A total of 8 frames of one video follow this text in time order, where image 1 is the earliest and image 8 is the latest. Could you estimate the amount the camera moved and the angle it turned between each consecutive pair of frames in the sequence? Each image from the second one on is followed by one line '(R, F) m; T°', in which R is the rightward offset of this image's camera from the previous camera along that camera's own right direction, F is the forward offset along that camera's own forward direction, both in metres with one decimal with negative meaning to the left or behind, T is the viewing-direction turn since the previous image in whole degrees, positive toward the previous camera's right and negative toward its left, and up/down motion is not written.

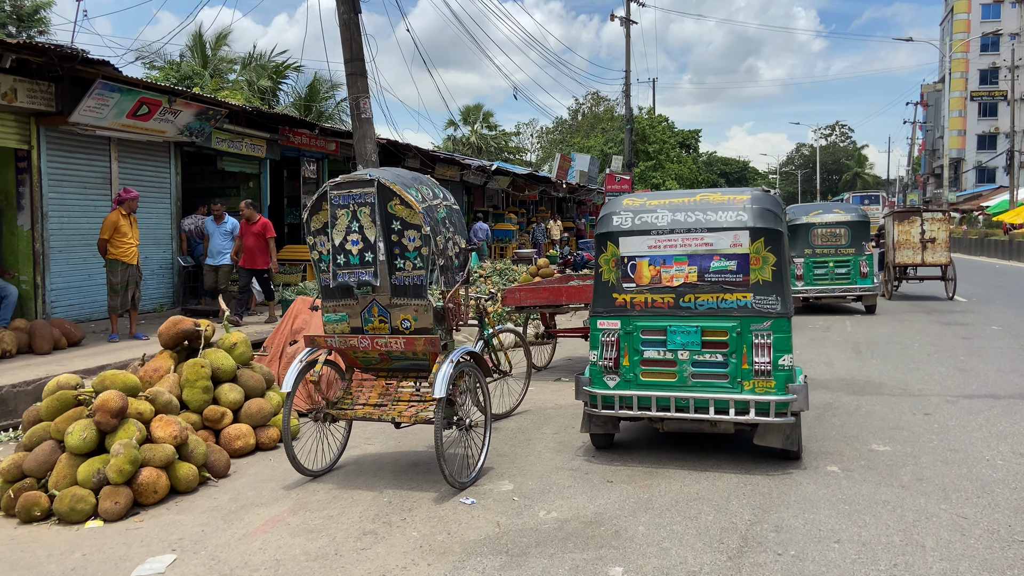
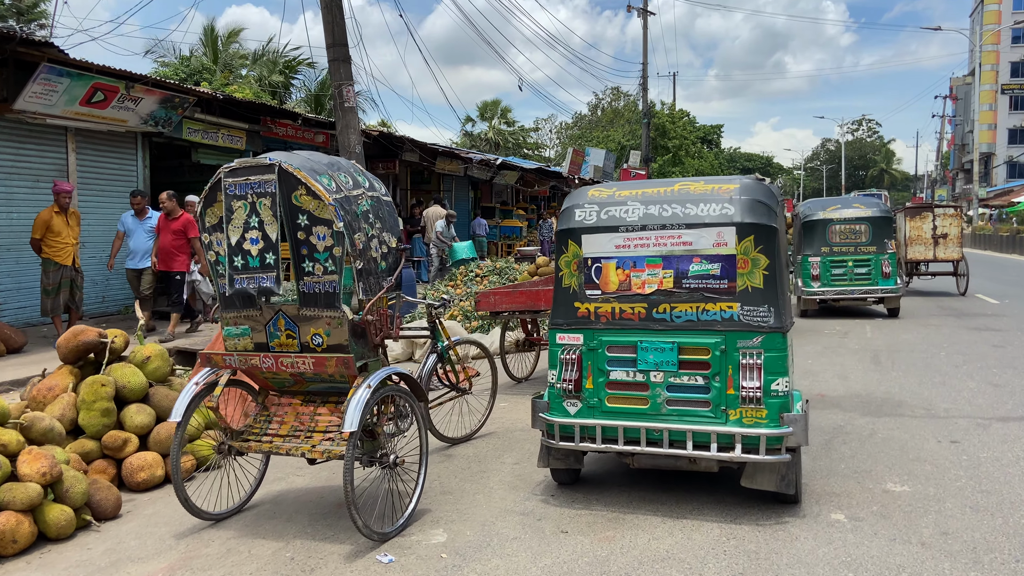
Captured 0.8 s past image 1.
(+0.4, +0.8) m; -2°
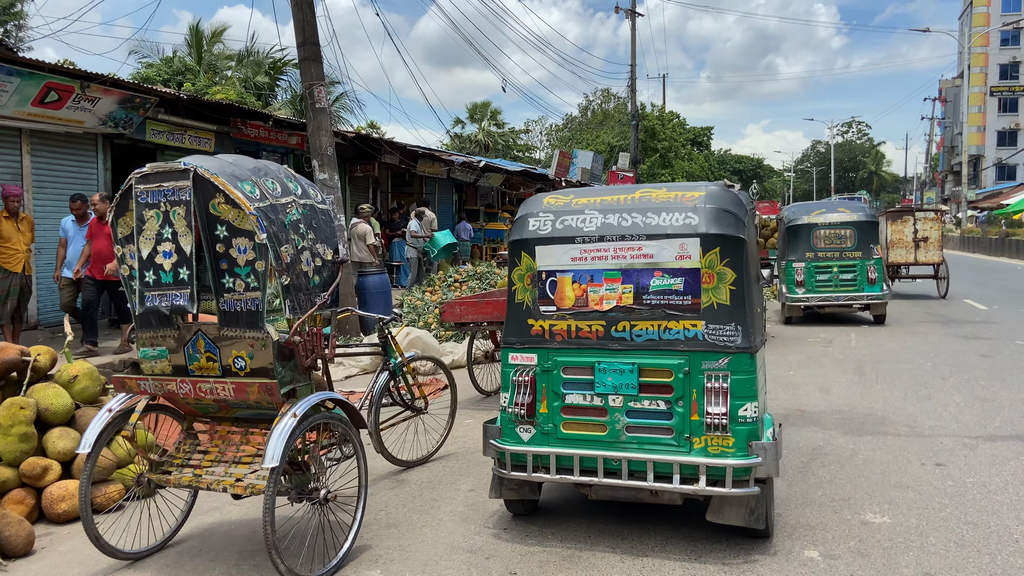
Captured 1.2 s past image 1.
(+0.2, +0.3) m; +1°
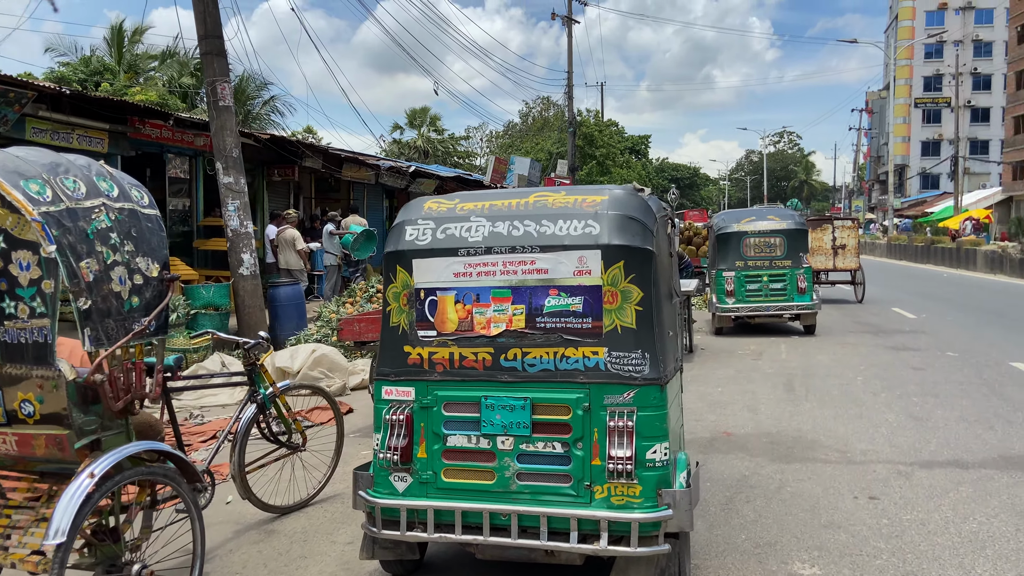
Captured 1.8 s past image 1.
(+0.3, +0.6) m; +4°
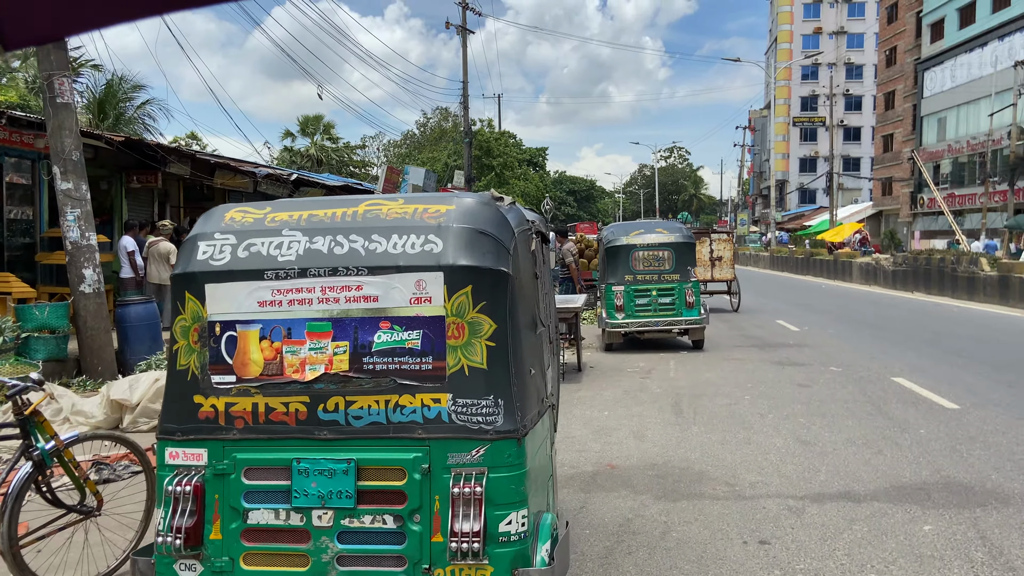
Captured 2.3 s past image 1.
(+0.3, +0.6) m; +7°
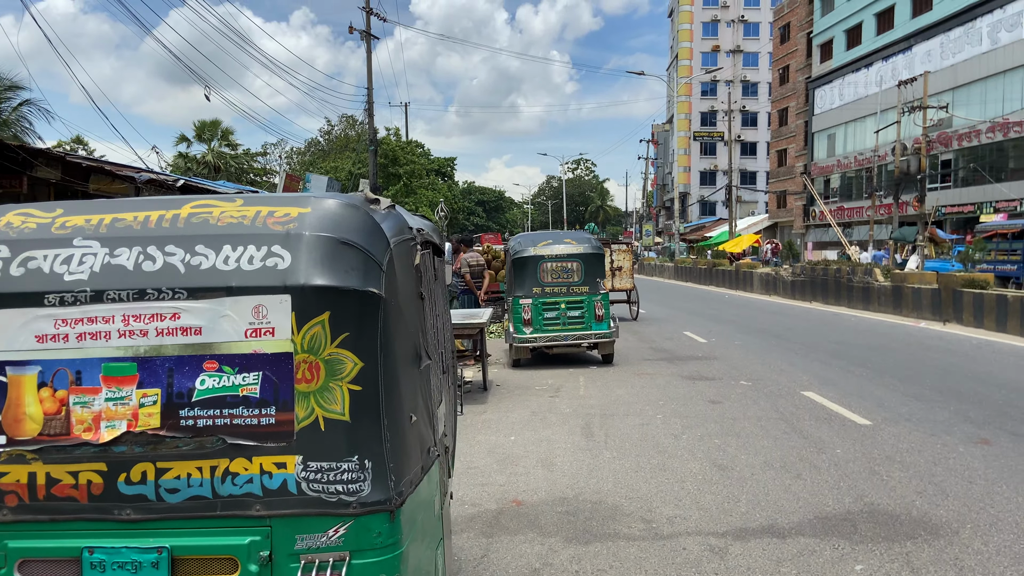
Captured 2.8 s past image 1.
(+0.1, +0.5) m; +7°
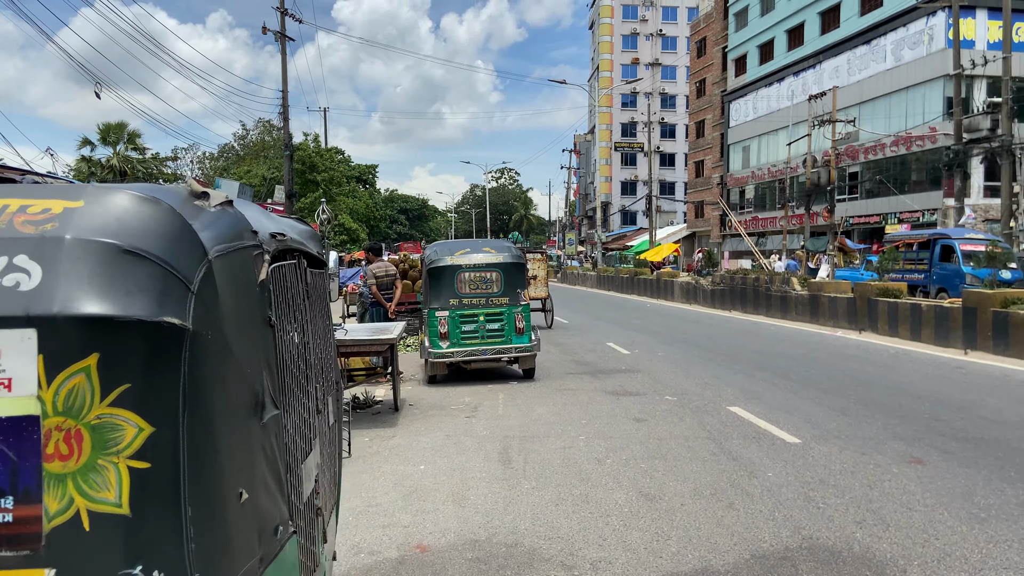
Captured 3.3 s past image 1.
(+0.1, +0.5) m; +6°
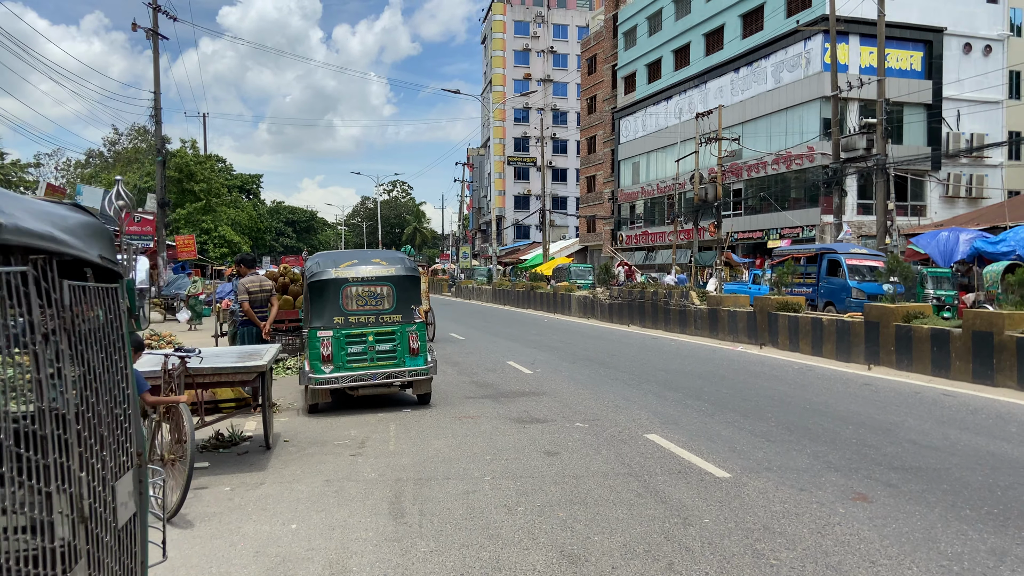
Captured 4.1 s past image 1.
(0.0, +0.9) m; +8°
